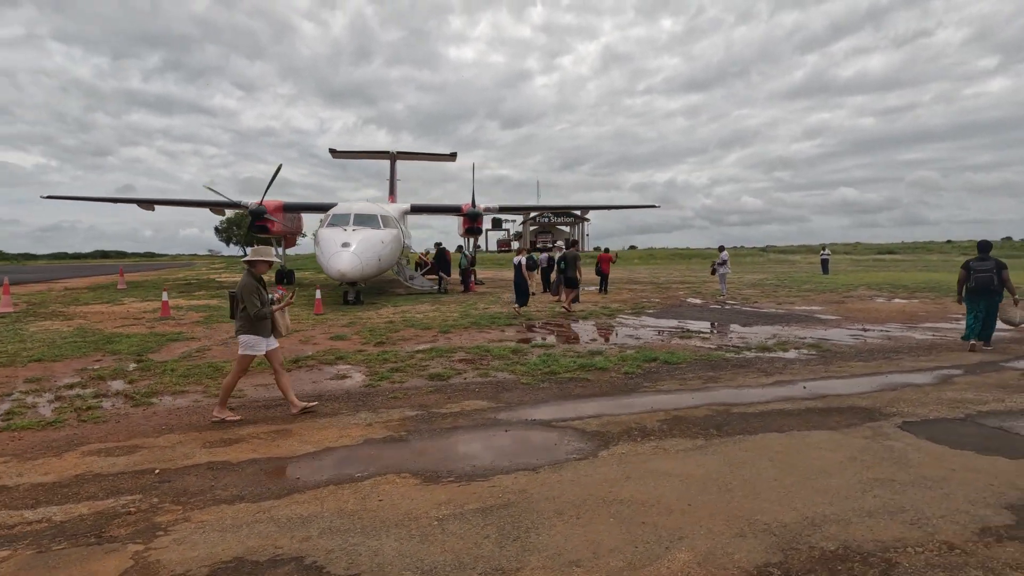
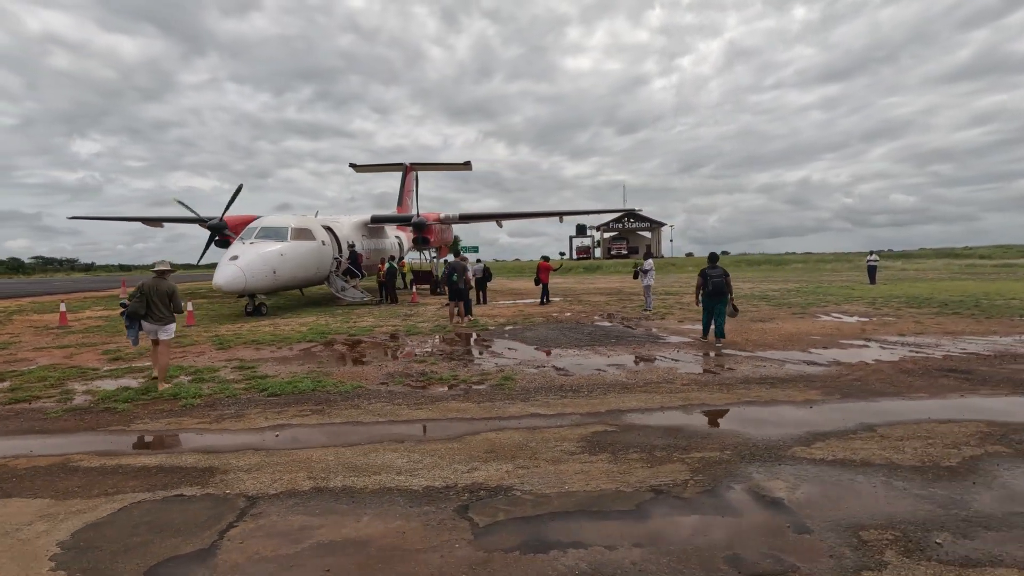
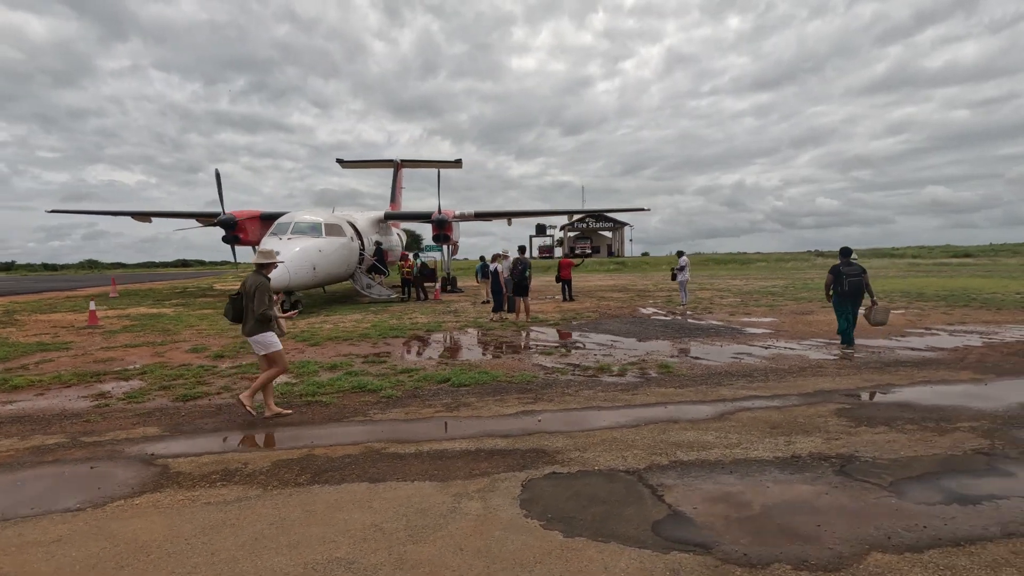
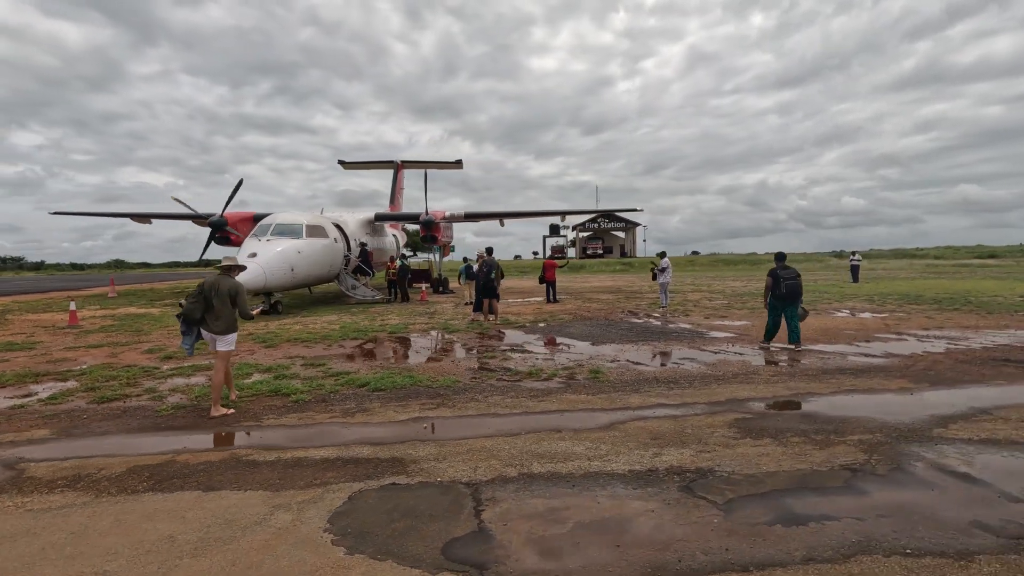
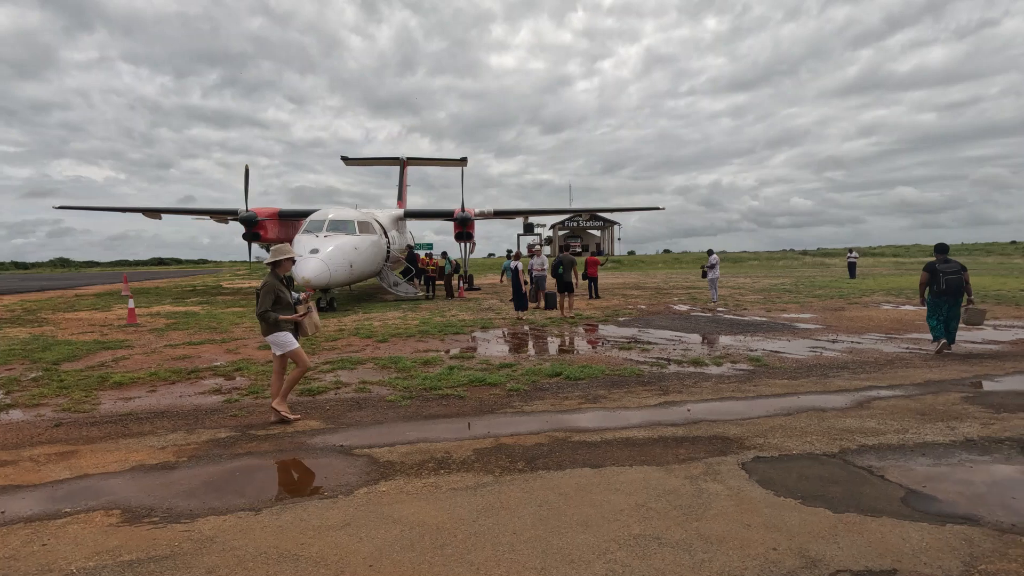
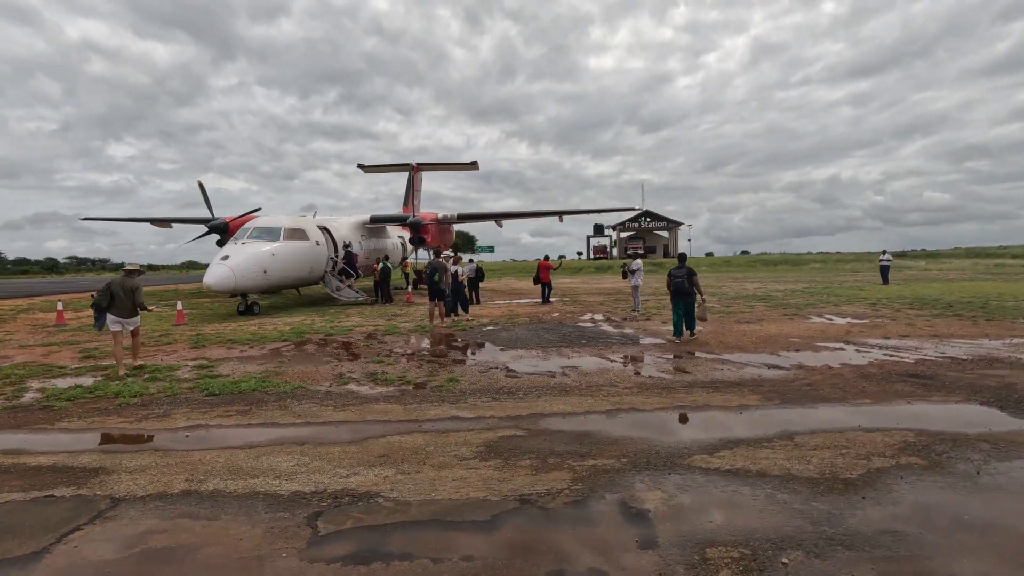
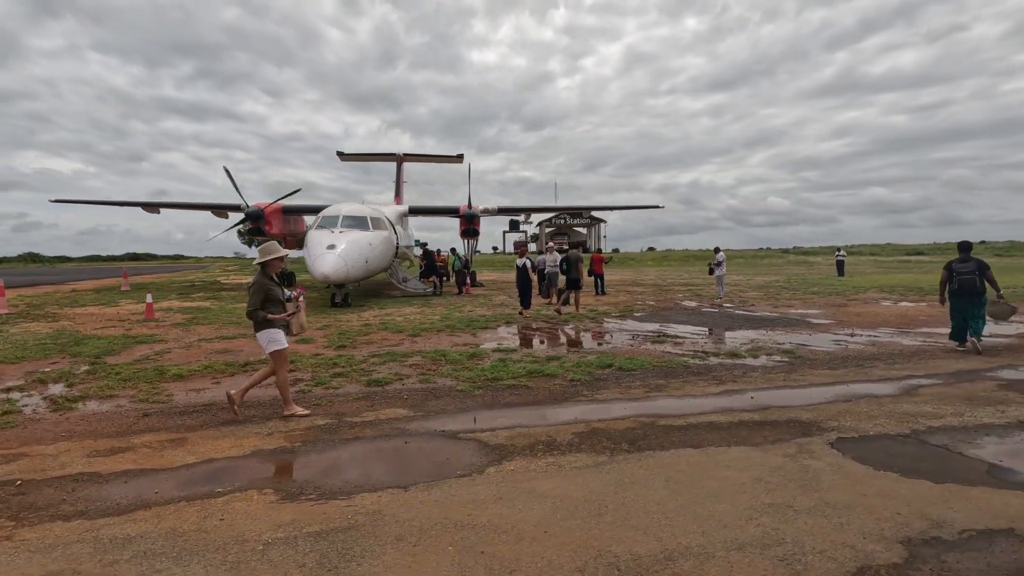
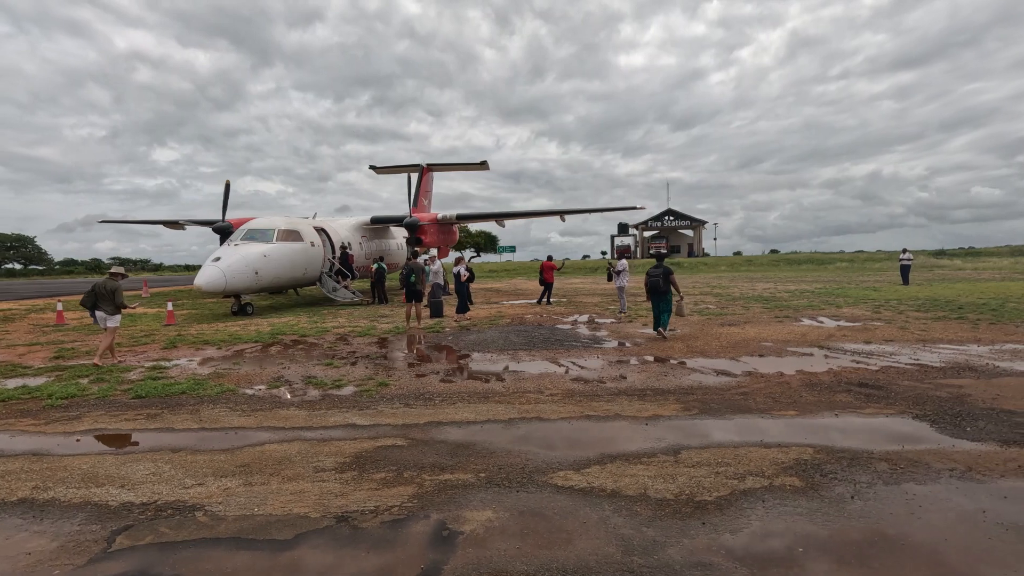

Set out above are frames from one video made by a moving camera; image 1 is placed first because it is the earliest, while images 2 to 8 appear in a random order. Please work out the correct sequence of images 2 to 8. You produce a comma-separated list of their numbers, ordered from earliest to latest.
7, 5, 3, 4, 2, 6, 8
